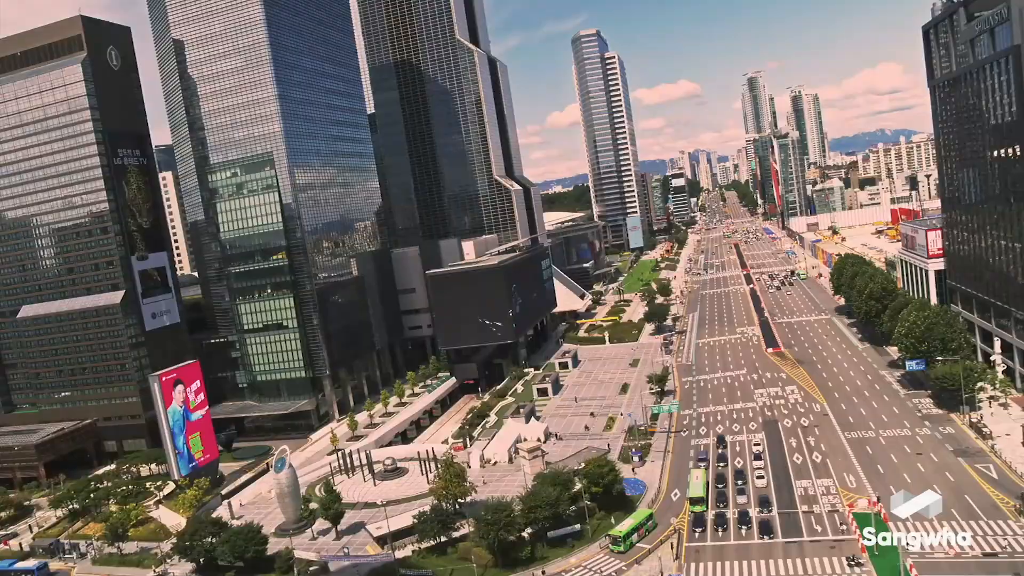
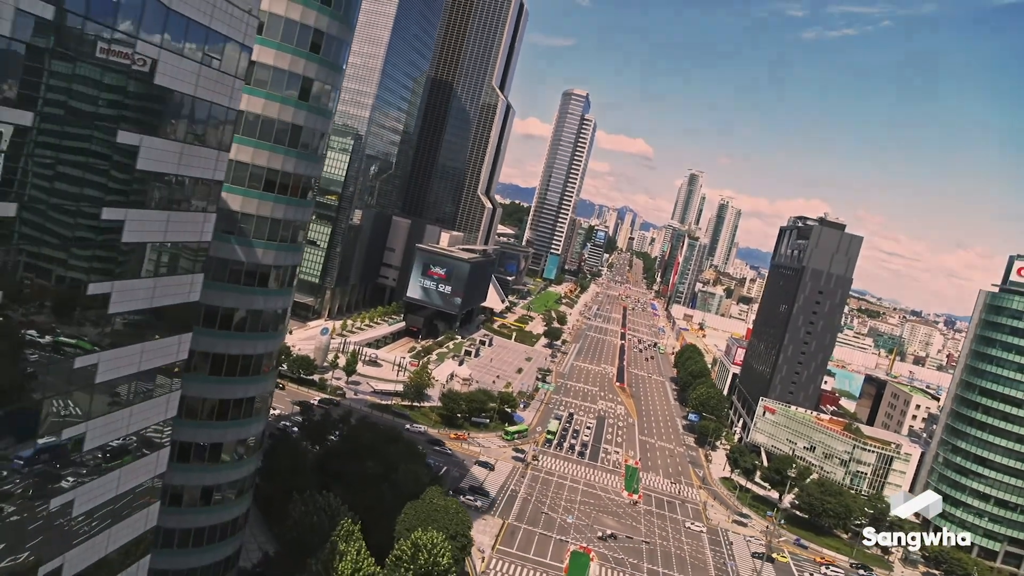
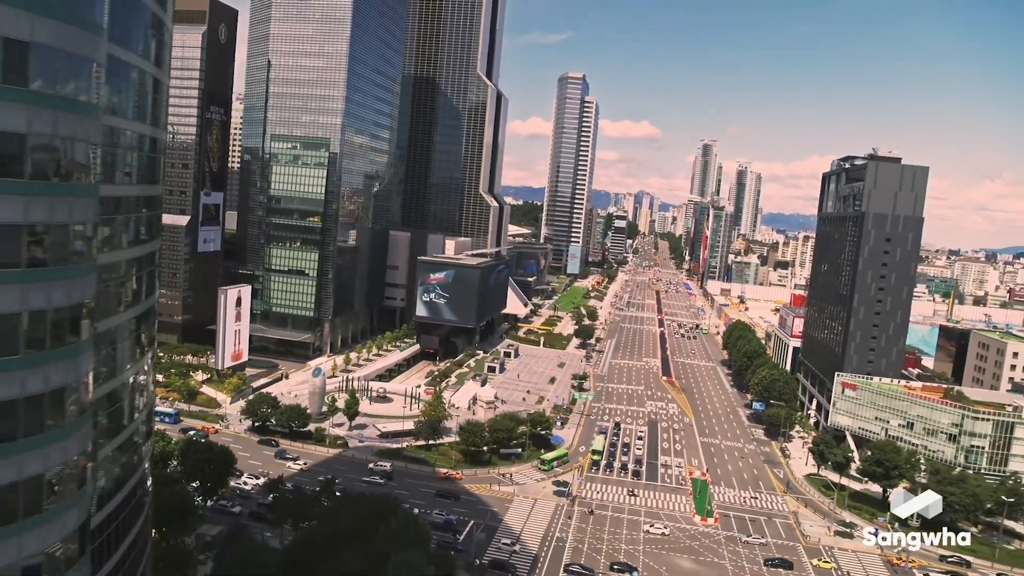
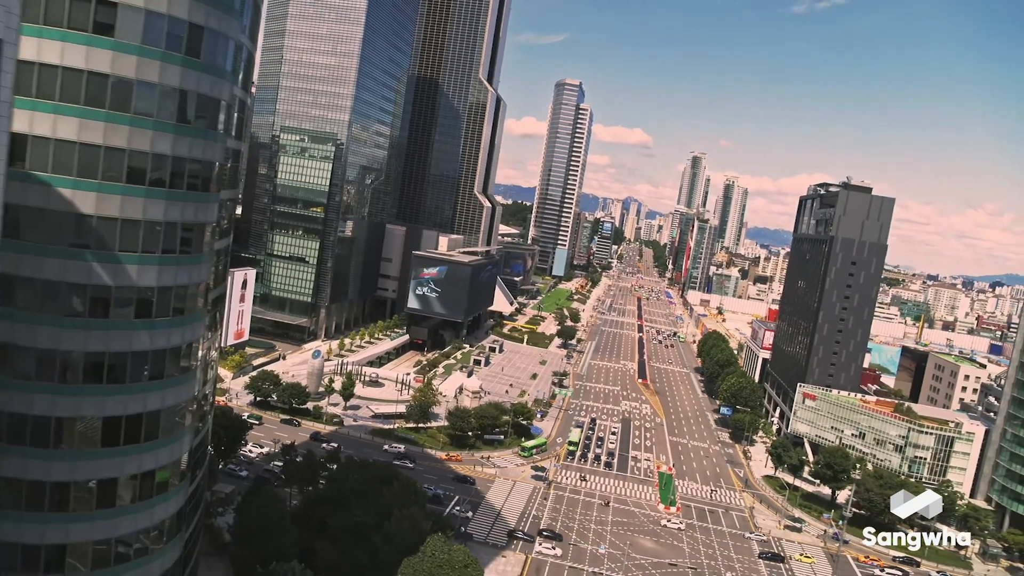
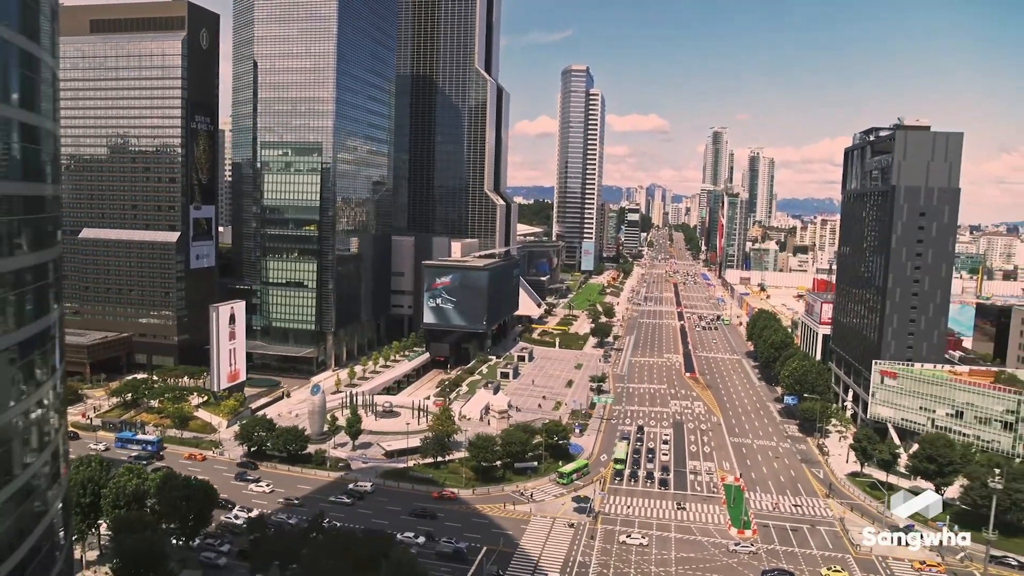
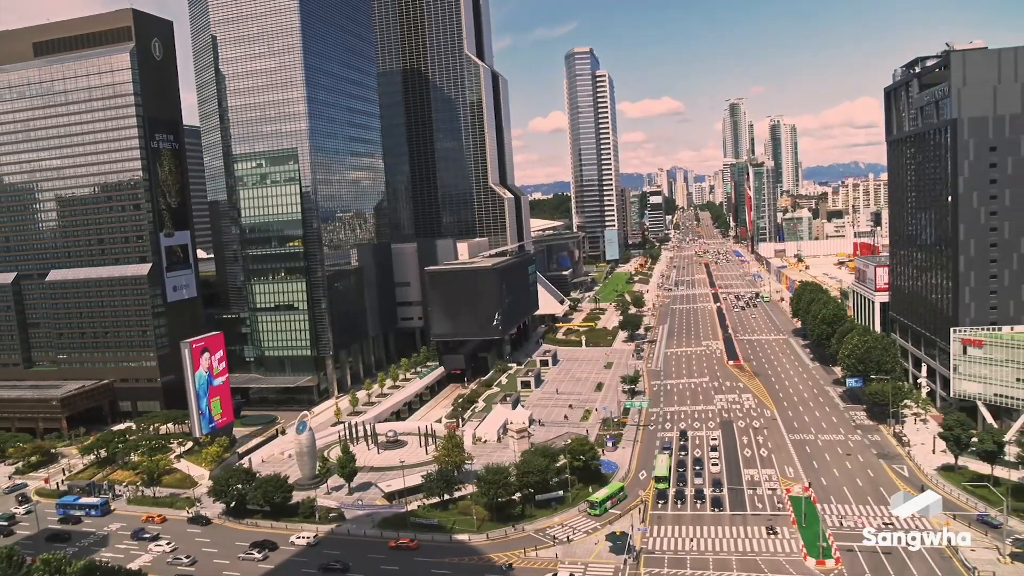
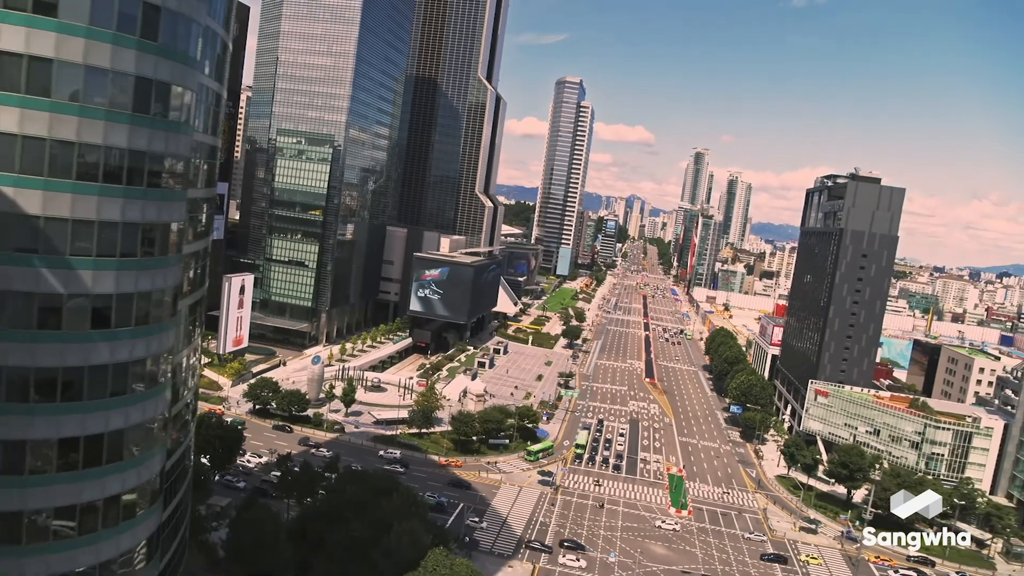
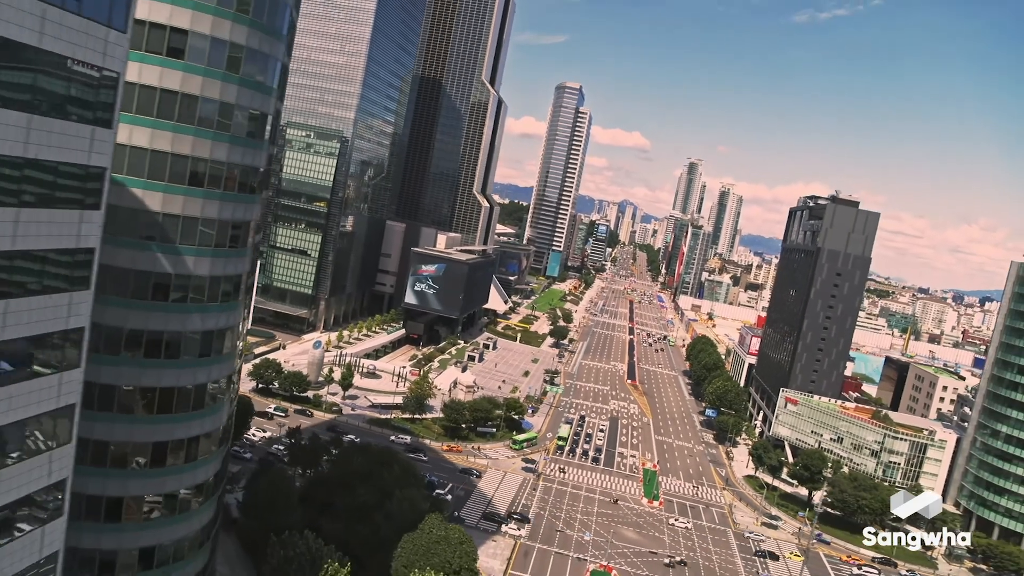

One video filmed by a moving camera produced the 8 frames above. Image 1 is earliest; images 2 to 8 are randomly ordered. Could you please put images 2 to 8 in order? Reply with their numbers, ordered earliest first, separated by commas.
6, 5, 3, 7, 4, 8, 2
